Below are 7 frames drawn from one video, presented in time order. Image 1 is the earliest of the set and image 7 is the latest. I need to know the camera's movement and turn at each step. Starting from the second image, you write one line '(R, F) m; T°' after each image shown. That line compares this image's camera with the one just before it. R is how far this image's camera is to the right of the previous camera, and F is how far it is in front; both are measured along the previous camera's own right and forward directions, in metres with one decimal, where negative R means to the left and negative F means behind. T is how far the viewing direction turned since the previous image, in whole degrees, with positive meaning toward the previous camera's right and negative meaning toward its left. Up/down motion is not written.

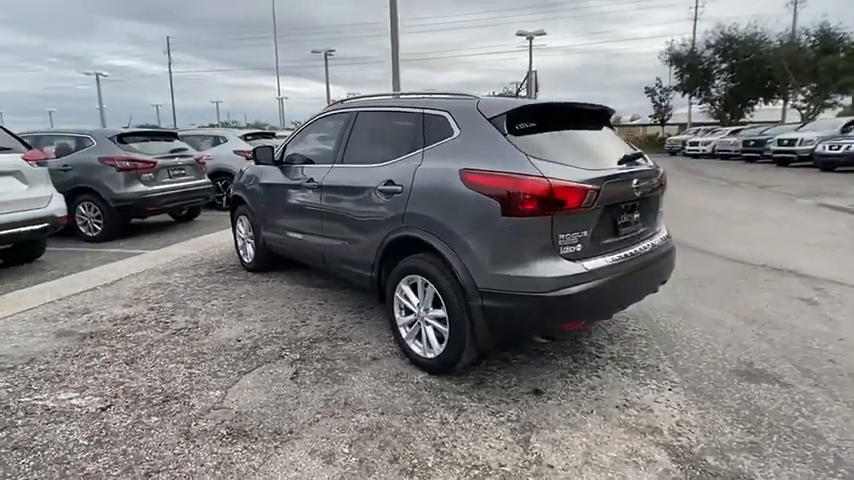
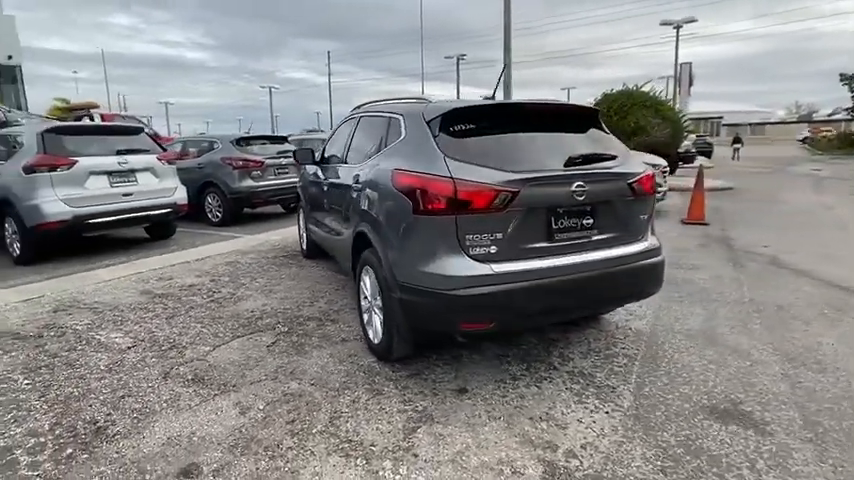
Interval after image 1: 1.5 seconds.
(+1.4, 0.0) m; -17°
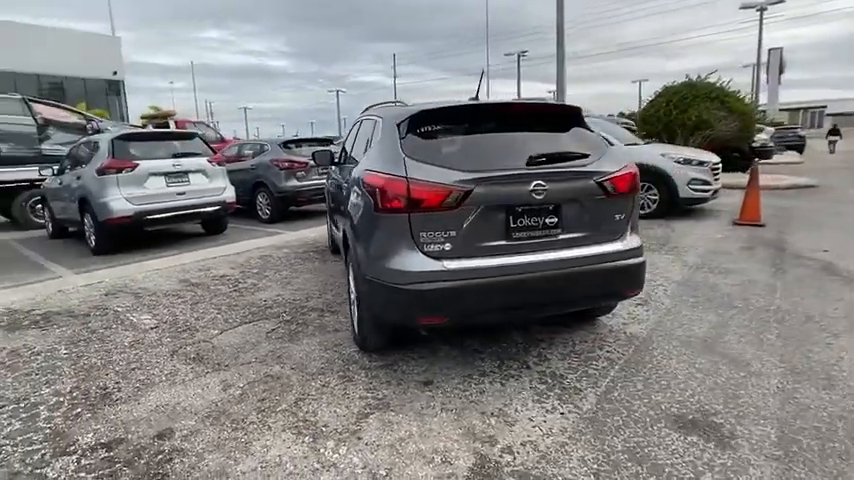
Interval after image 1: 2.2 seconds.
(+0.7, -0.1) m; -8°
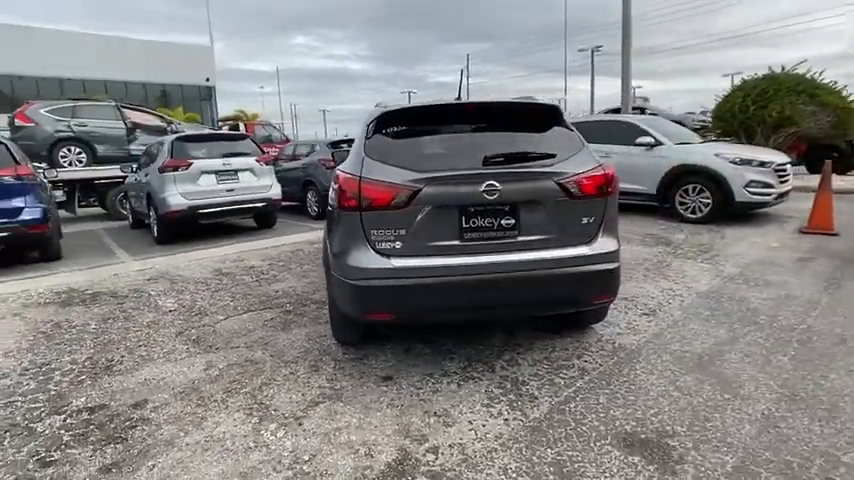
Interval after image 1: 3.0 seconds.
(+0.8, 0.0) m; -9°
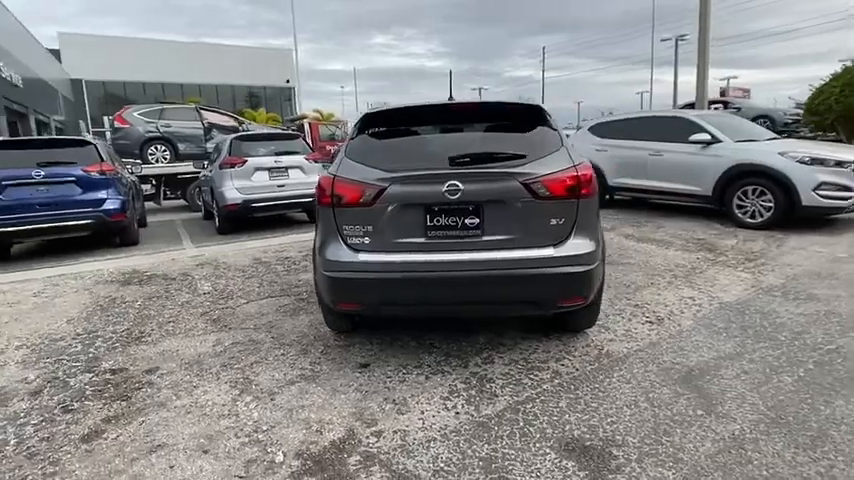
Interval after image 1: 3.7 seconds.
(+0.7, -0.1) m; -9°
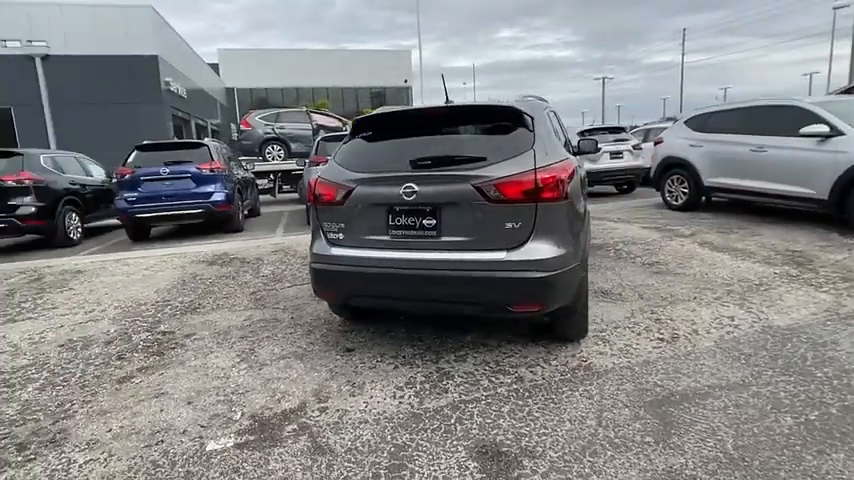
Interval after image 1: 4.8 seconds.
(+1.1, 0.0) m; -15°
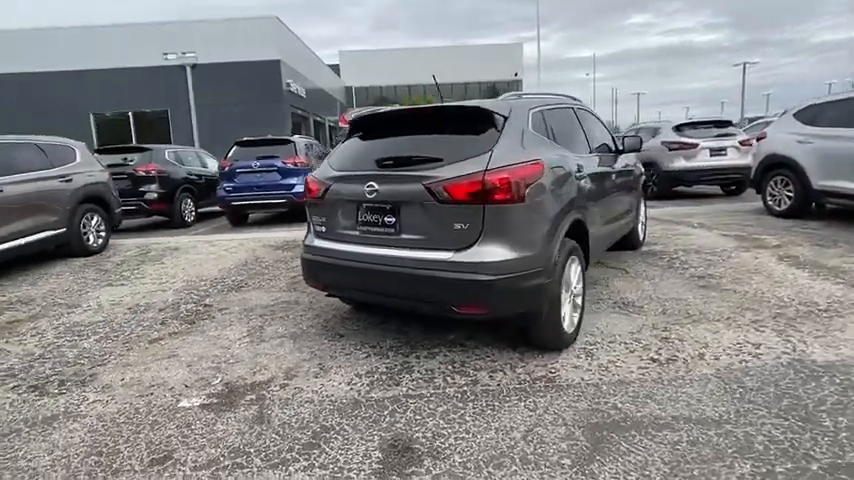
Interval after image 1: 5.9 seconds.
(+1.1, +0.1) m; -14°
